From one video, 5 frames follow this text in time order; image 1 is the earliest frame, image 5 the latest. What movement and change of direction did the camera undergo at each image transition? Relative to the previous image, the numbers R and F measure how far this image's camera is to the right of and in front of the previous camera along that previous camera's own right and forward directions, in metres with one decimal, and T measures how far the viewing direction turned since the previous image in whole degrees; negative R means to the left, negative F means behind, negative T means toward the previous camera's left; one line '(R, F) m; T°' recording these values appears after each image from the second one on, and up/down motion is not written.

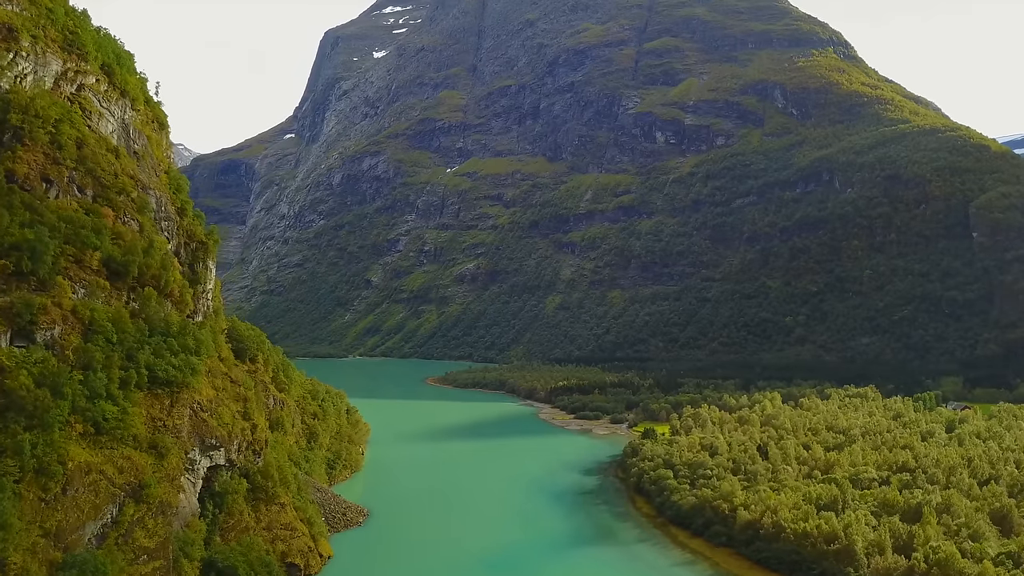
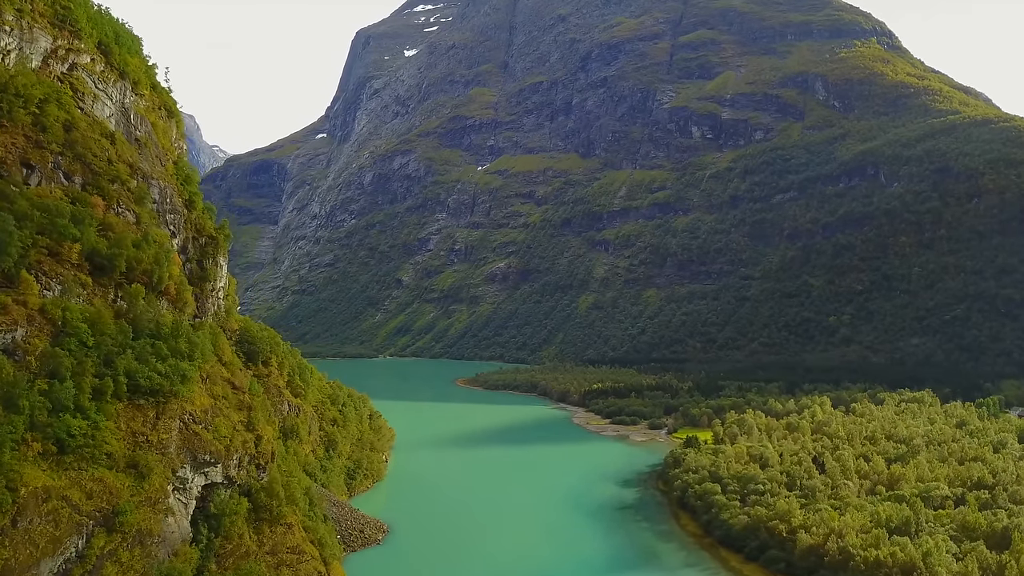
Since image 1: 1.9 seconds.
(0.0, +5.3) m; -3°
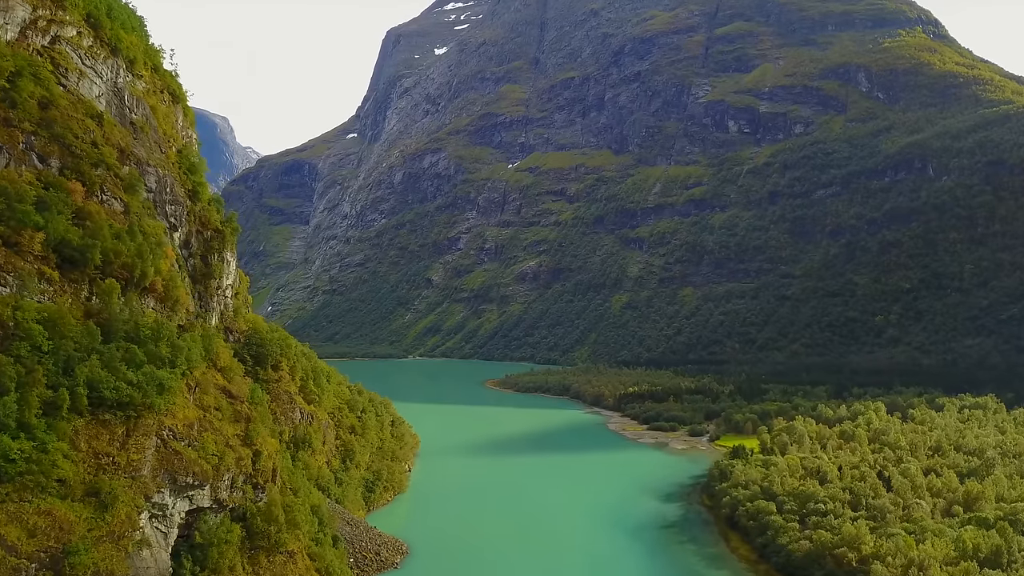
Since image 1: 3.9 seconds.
(0.0, +5.5) m; -2°
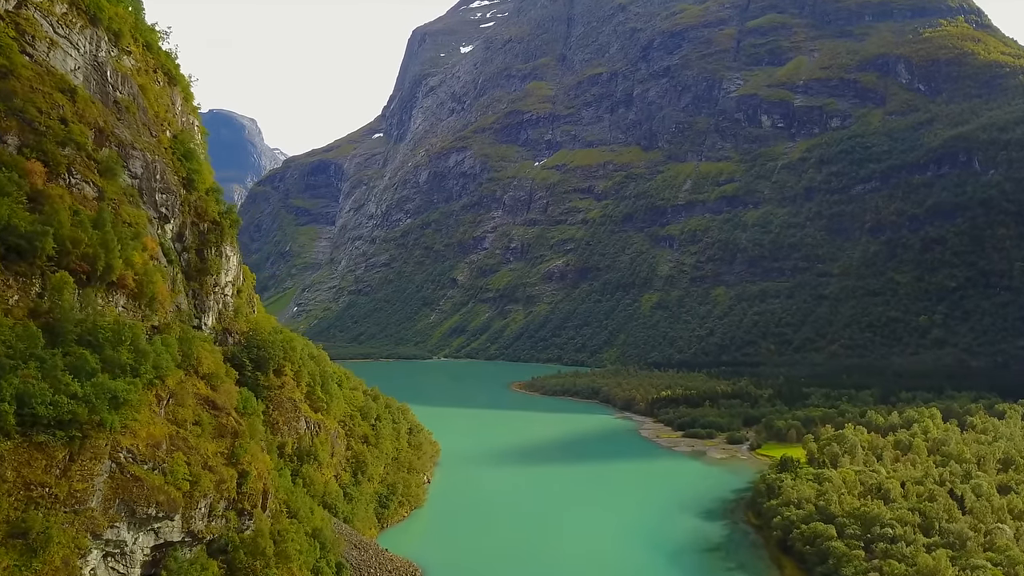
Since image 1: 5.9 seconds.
(+0.1, +5.5) m; -2°
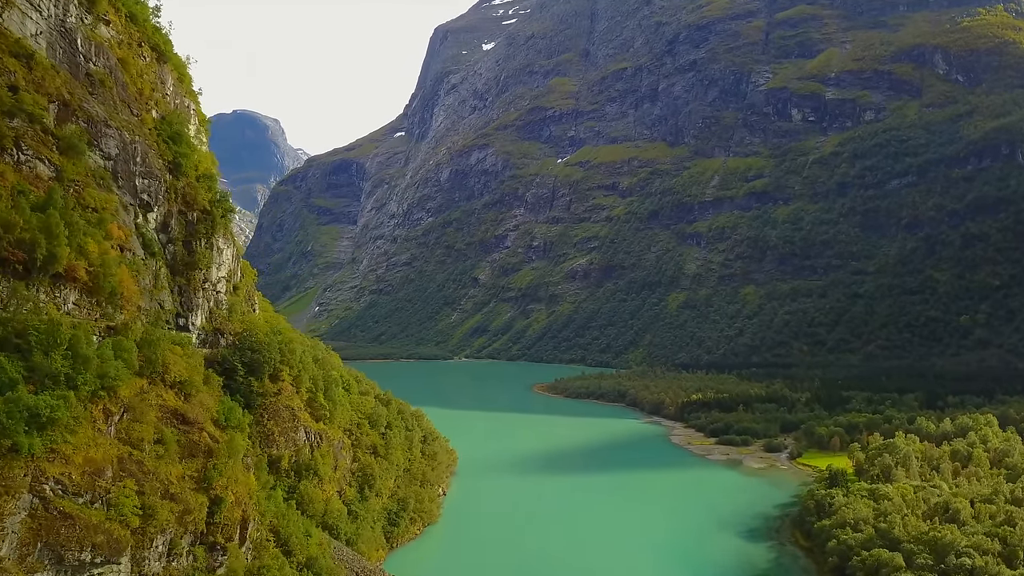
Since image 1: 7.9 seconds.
(+0.1, +5.4) m; -2°
